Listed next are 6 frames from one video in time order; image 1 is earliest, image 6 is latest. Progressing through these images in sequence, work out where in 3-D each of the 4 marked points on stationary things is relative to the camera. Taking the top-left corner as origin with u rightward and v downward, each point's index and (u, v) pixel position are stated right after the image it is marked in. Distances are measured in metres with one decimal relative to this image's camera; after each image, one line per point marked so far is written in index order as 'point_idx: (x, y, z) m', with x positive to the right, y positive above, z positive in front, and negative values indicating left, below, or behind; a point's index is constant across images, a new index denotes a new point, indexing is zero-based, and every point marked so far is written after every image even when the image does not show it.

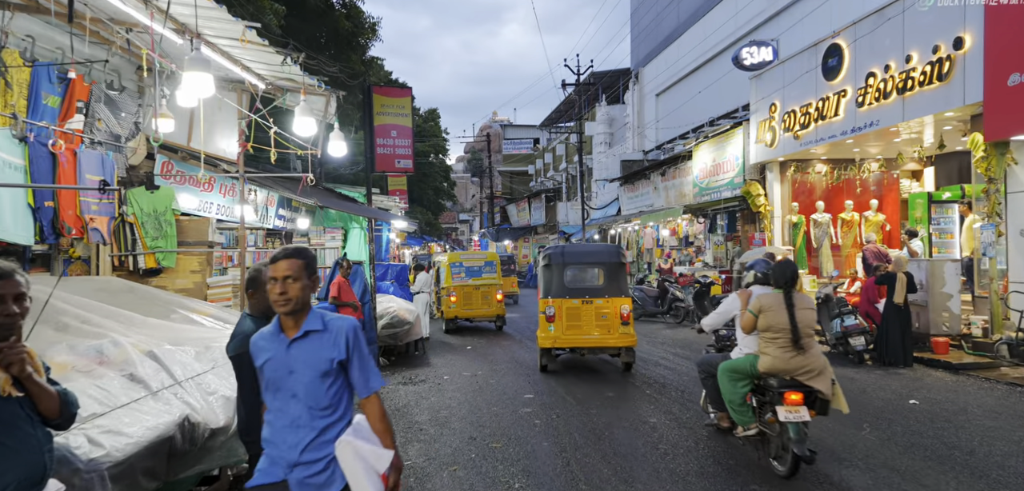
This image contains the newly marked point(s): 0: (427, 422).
0: (-0.9, -1.9, +7.2) m
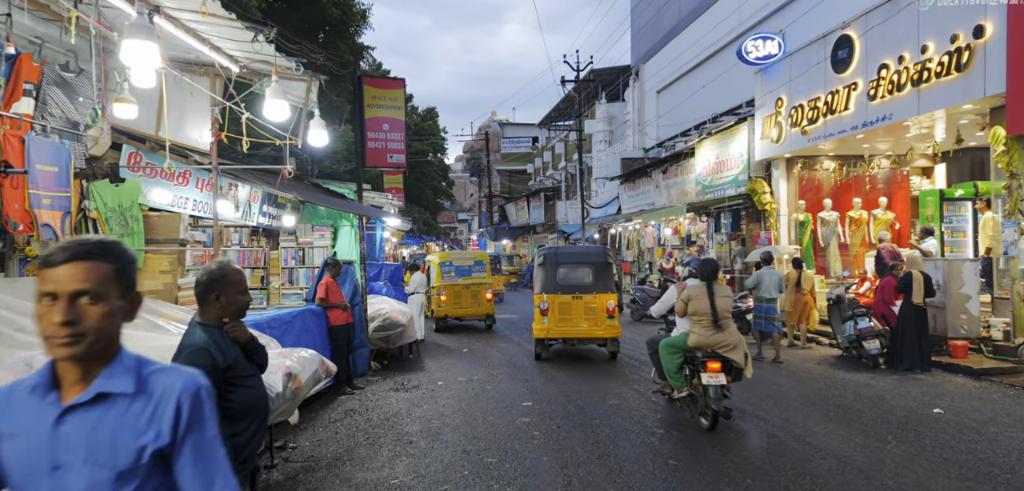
0: (-0.9, -1.9, +6.7) m
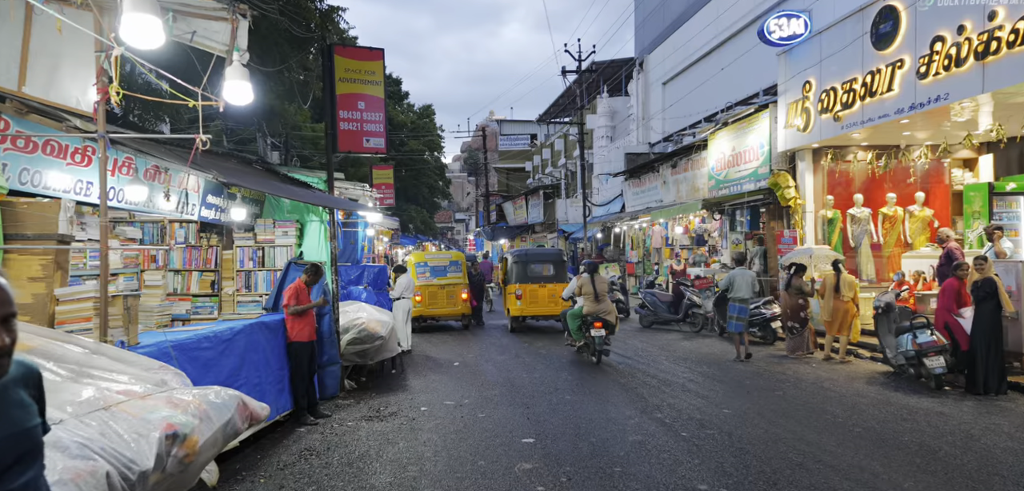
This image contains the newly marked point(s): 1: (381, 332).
0: (-1.0, -1.8, +5.2) m
1: (-1.8, -1.2, +9.5) m
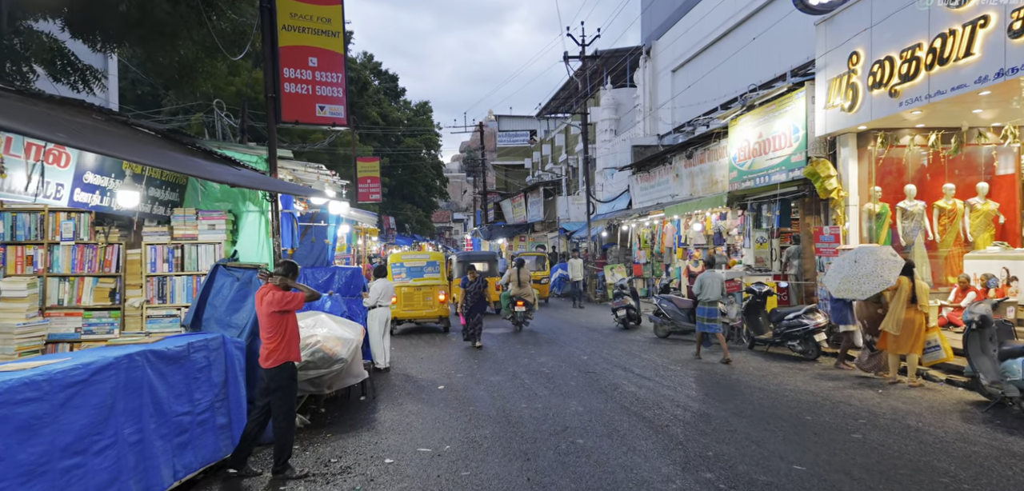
0: (-1.0, -1.8, +3.2) m
1: (-1.9, -1.2, +7.5) m
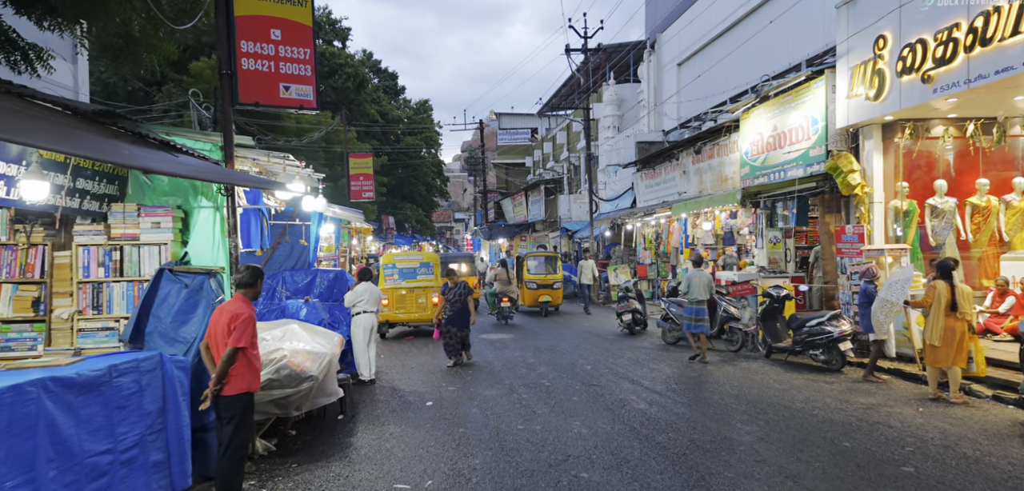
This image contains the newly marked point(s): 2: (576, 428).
0: (-1.1, -1.8, +2.2) m
1: (-1.9, -1.2, +6.6) m
2: (+0.7, -1.9, +7.1) m
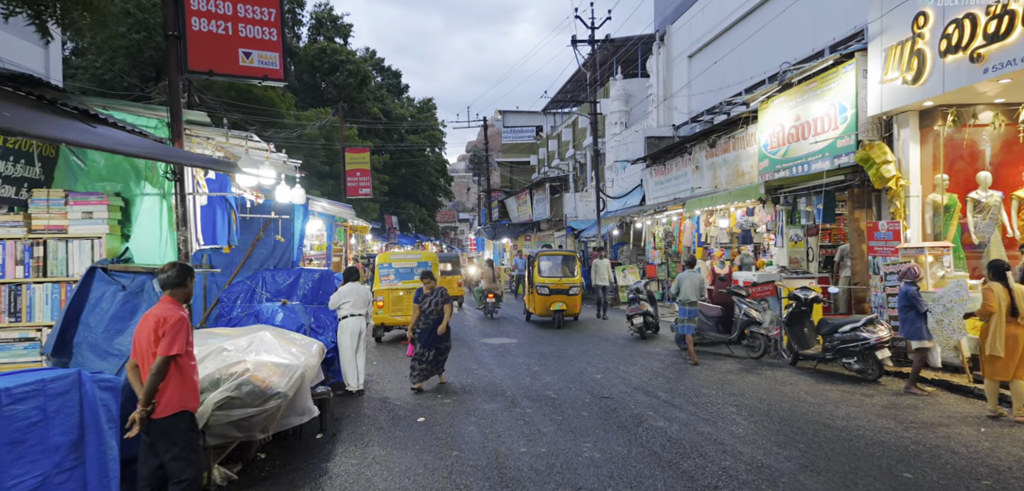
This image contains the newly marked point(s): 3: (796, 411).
0: (-1.1, -1.8, +1.3) m
1: (-1.9, -1.1, +5.7) m
2: (+0.7, -1.9, +6.2) m
3: (+3.2, -1.9, +7.7) m
